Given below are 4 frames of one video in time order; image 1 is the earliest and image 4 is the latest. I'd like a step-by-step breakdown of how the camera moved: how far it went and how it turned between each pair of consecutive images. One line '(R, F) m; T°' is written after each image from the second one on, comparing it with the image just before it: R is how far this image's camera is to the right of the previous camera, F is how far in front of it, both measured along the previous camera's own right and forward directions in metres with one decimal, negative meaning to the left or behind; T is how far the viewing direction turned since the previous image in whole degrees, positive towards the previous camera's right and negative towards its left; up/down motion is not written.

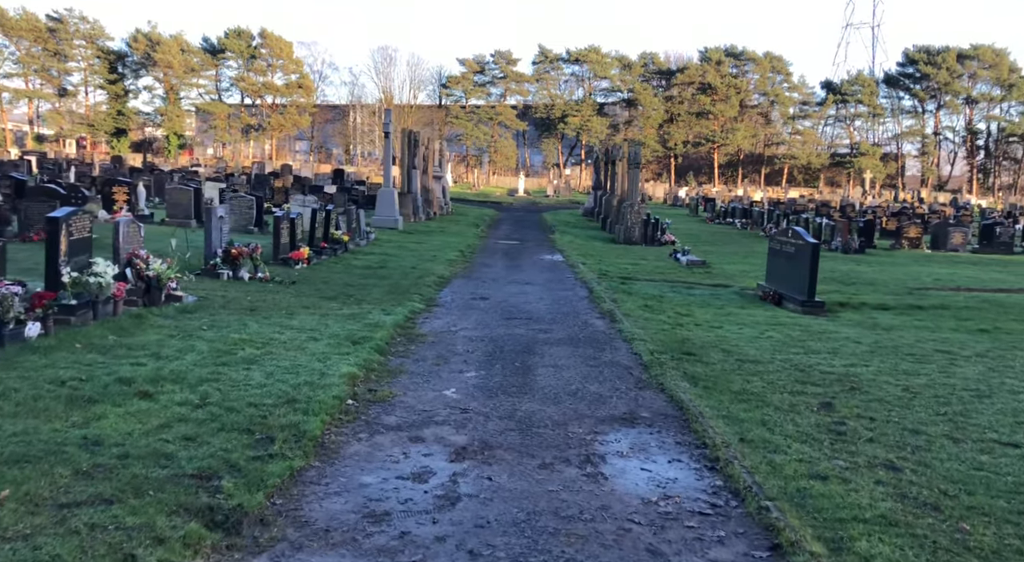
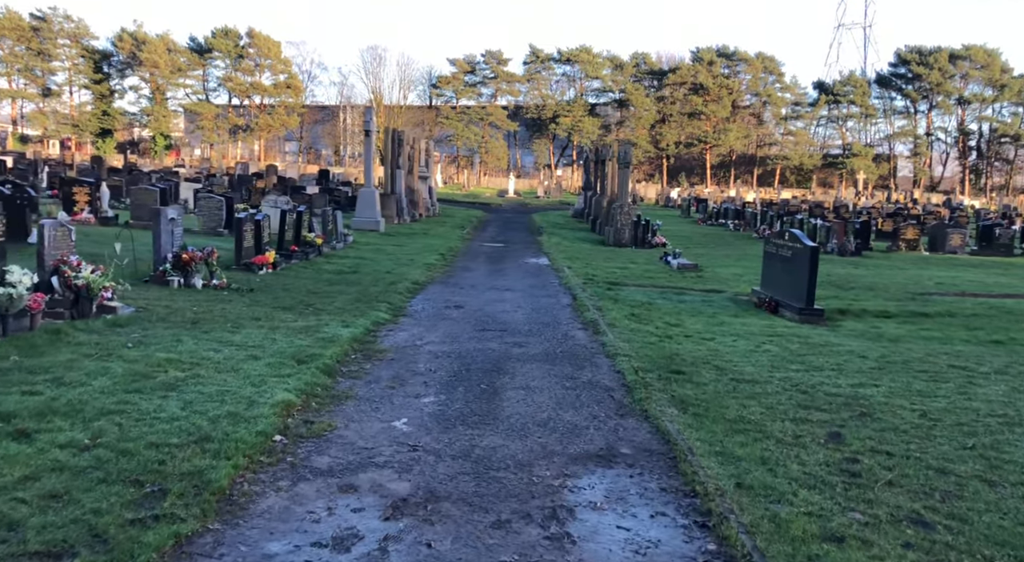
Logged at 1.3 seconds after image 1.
(+0.2, +1.1) m; 0°
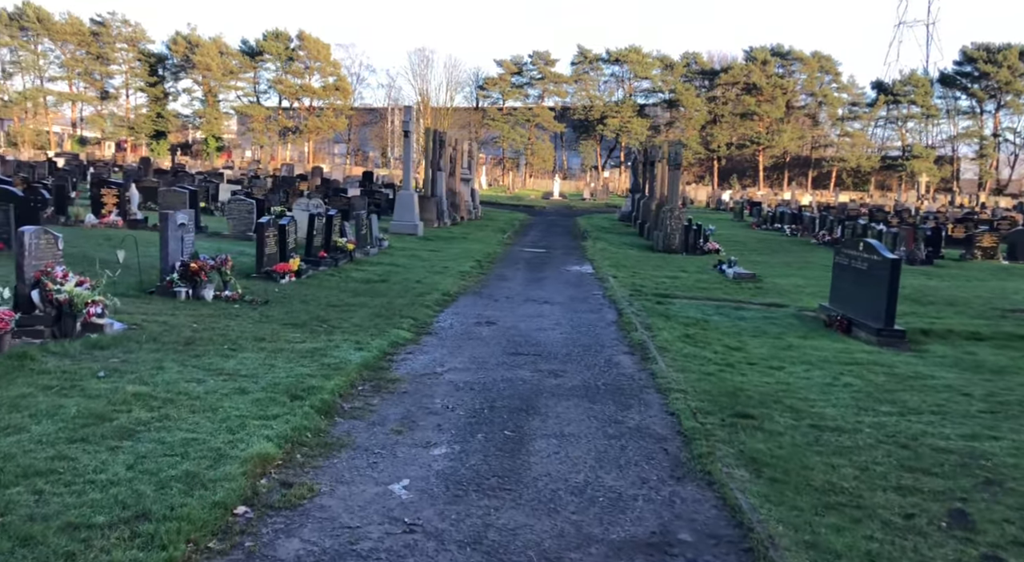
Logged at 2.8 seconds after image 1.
(+0.1, +1.4) m; -3°
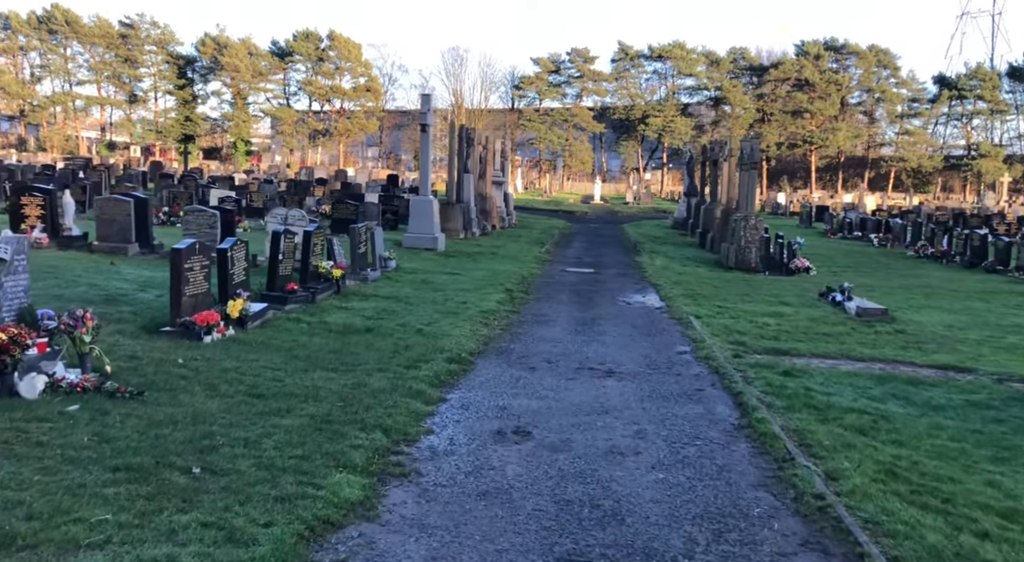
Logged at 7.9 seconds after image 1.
(-0.1, +5.4) m; -2°
